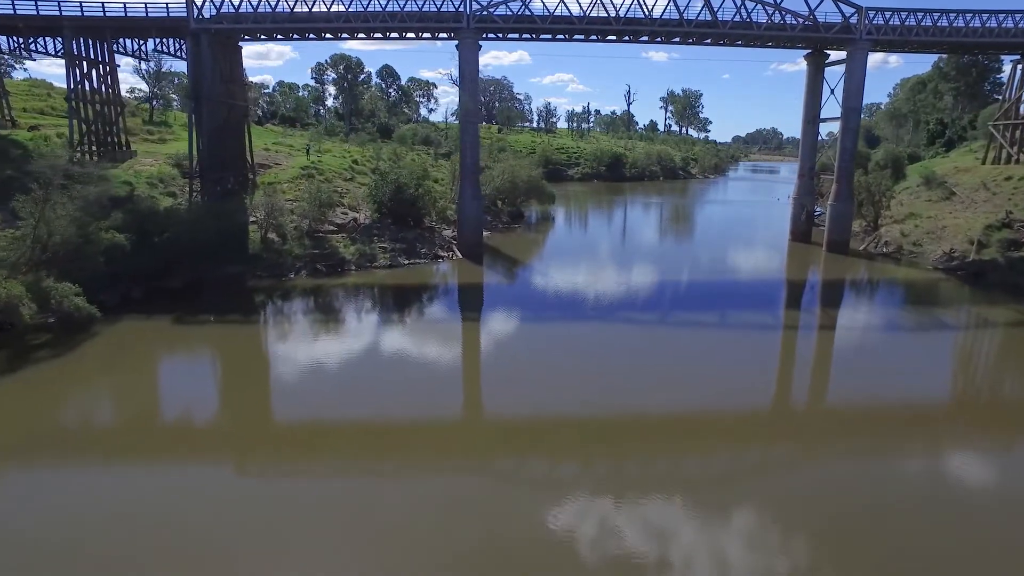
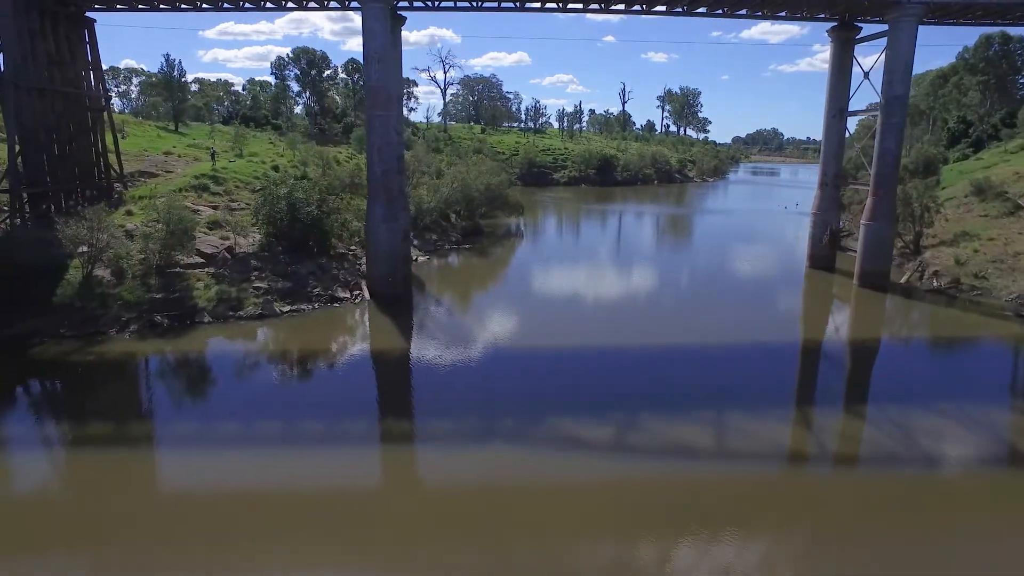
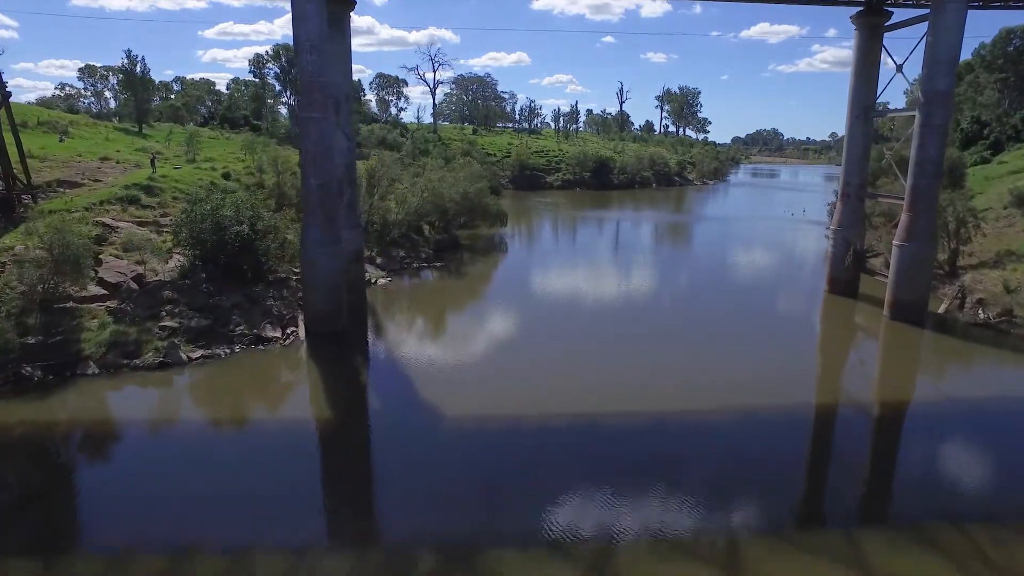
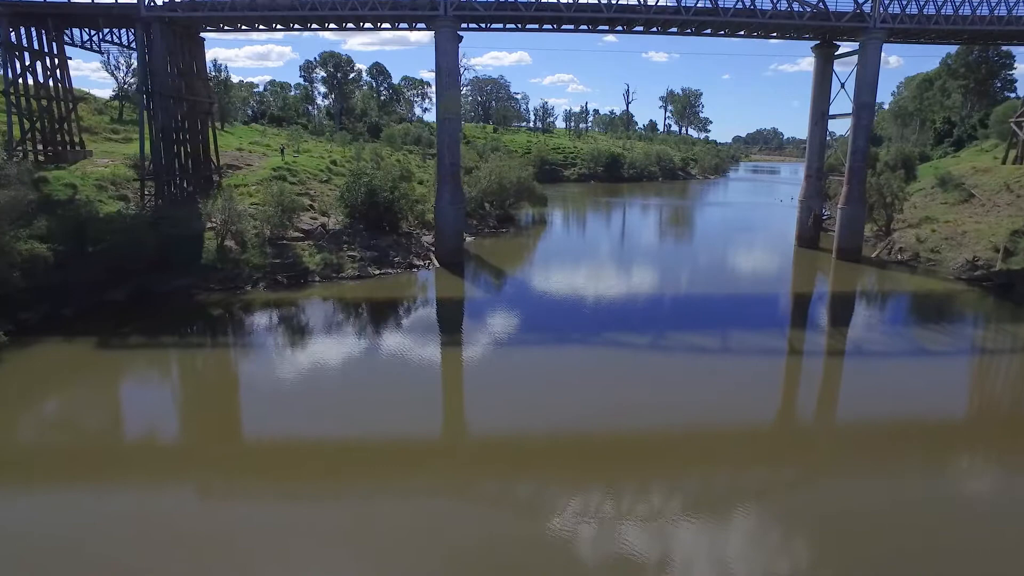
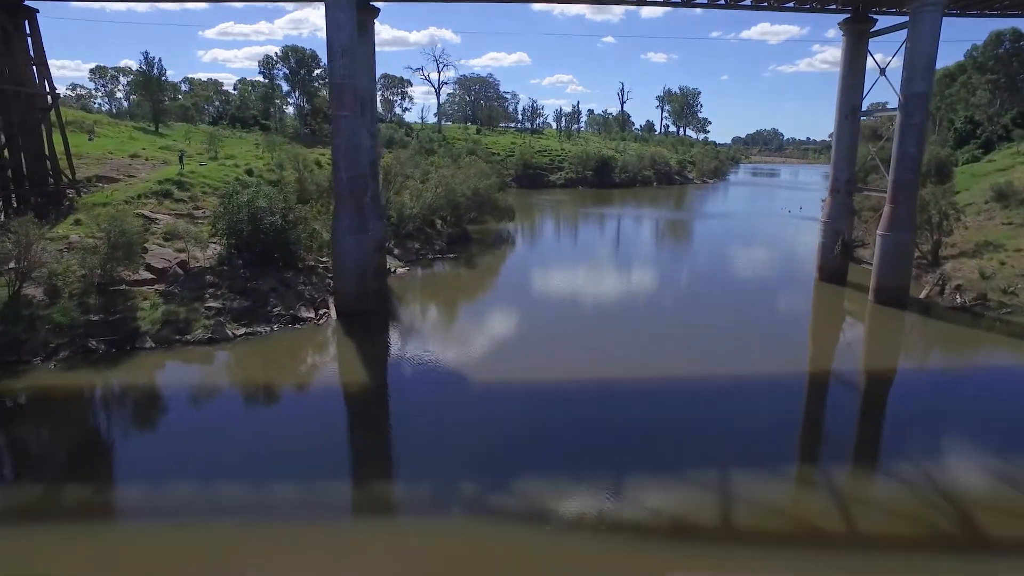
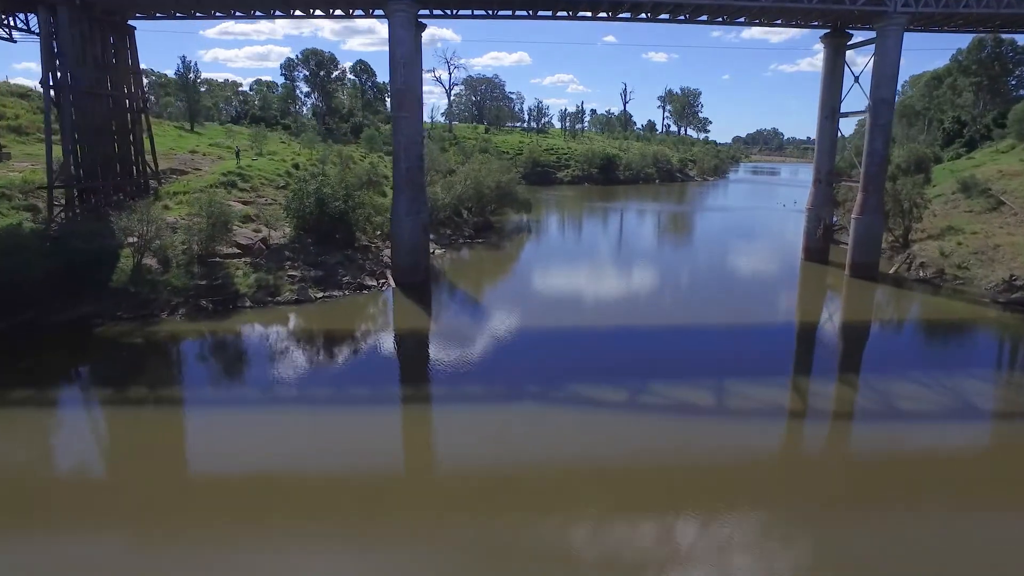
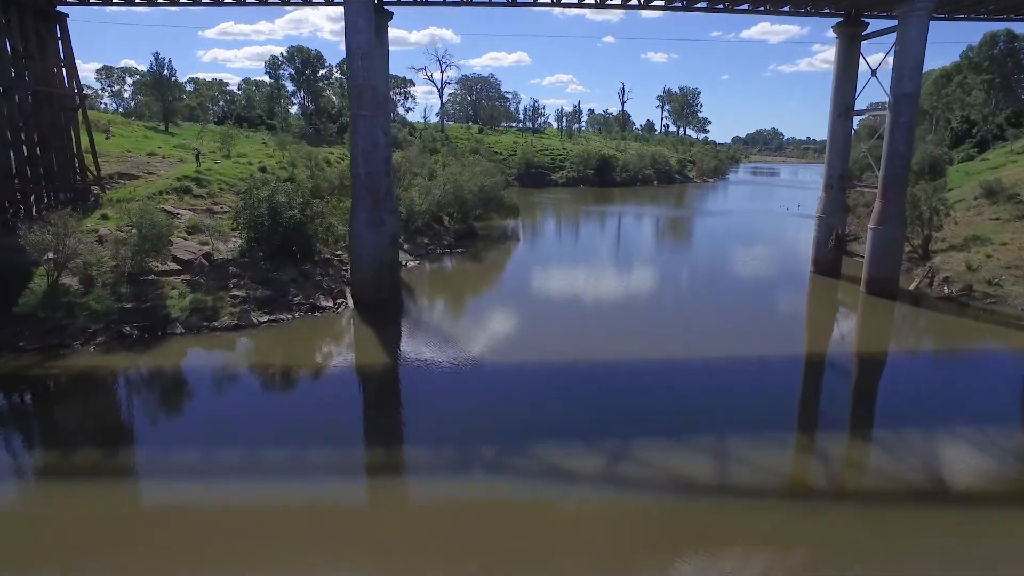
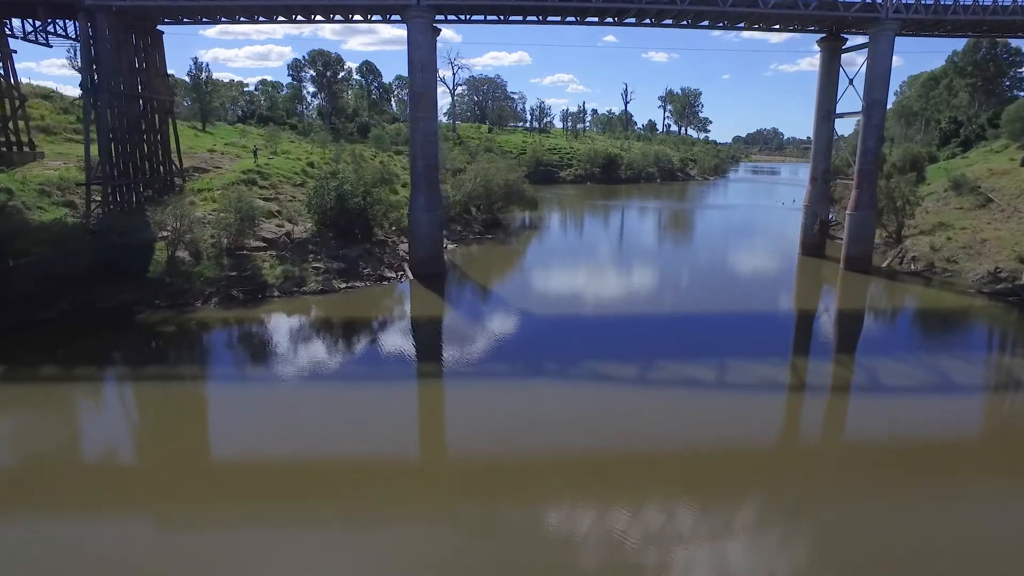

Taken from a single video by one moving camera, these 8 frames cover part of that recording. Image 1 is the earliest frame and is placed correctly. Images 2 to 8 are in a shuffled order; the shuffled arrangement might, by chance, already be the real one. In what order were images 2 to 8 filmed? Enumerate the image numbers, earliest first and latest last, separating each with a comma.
4, 8, 6, 2, 7, 5, 3
